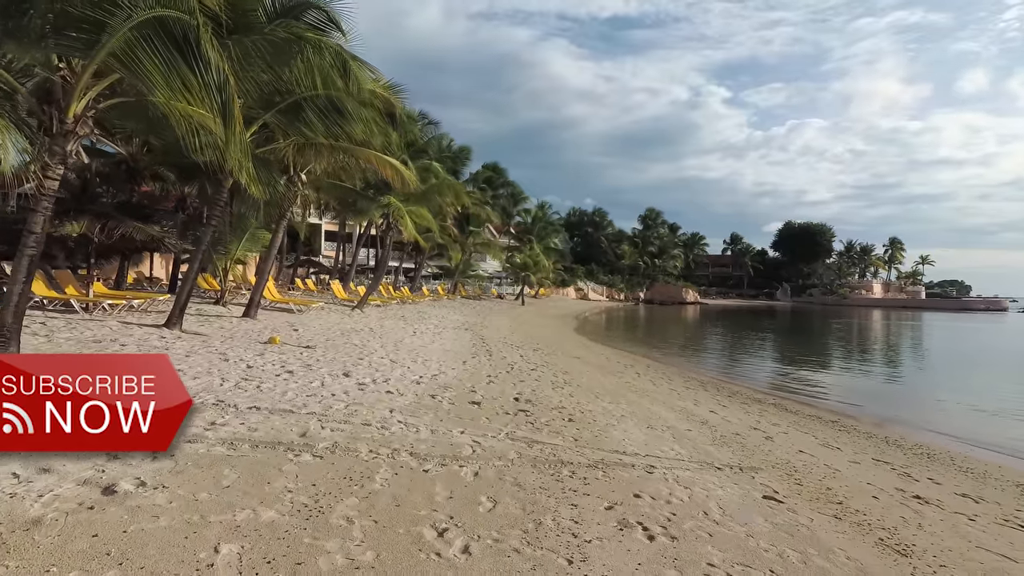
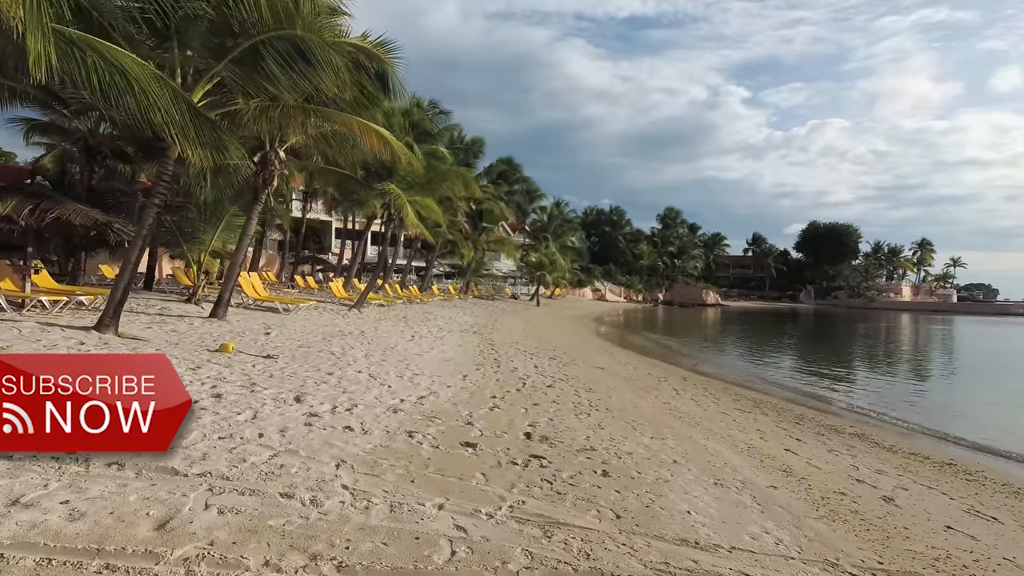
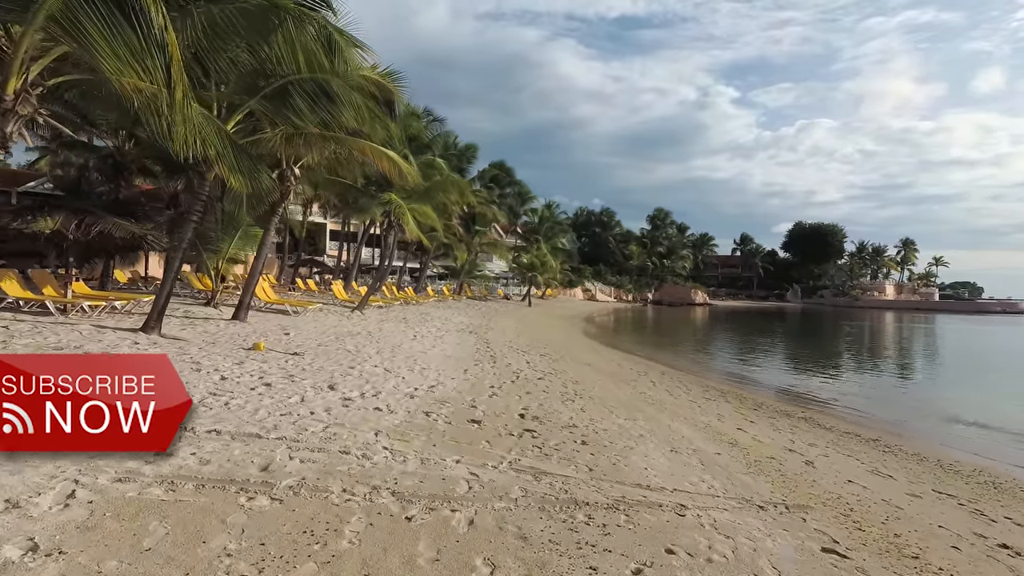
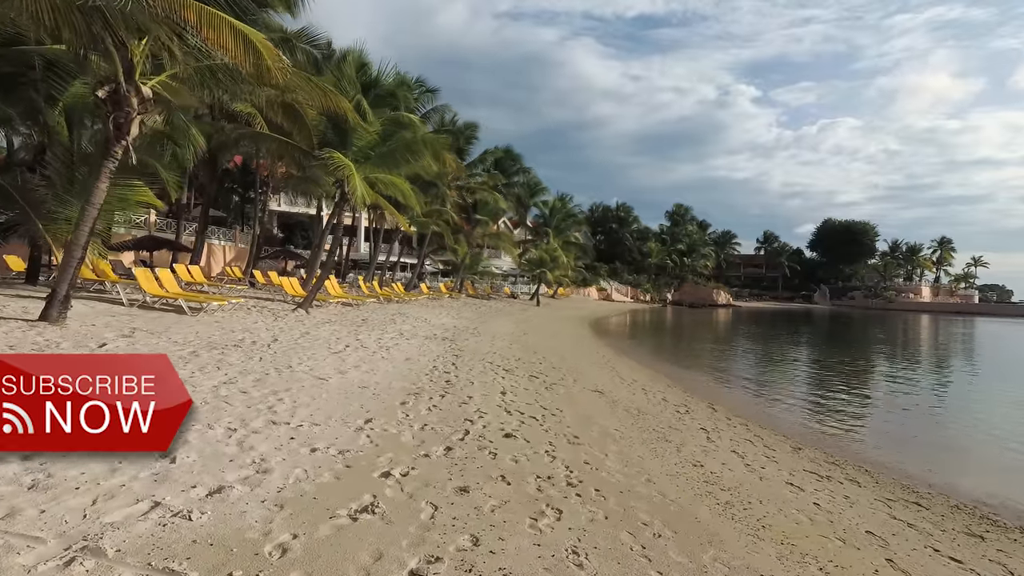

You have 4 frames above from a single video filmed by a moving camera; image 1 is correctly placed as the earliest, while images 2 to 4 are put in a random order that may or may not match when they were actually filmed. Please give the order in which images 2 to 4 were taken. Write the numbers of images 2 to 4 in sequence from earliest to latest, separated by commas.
3, 2, 4
